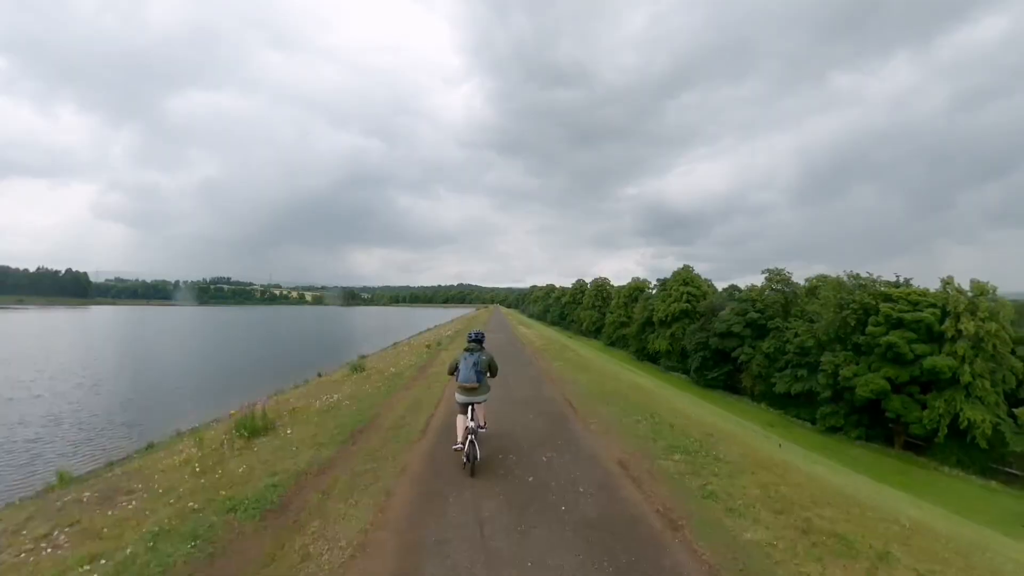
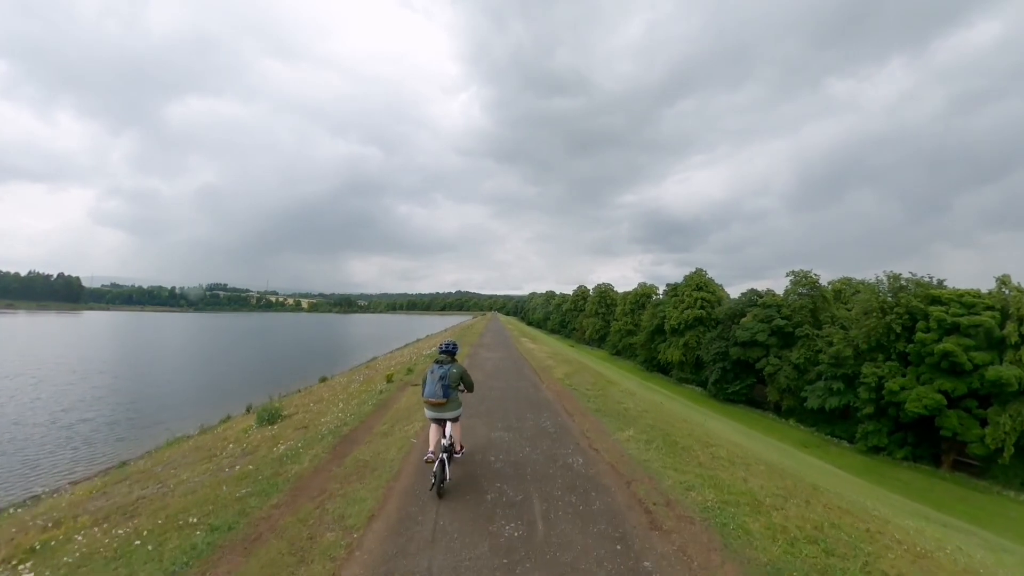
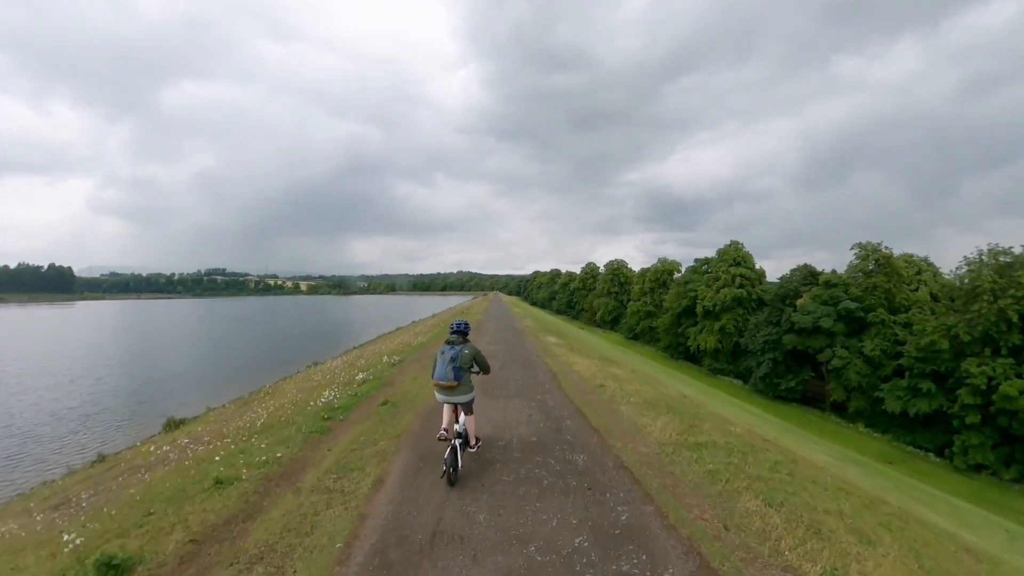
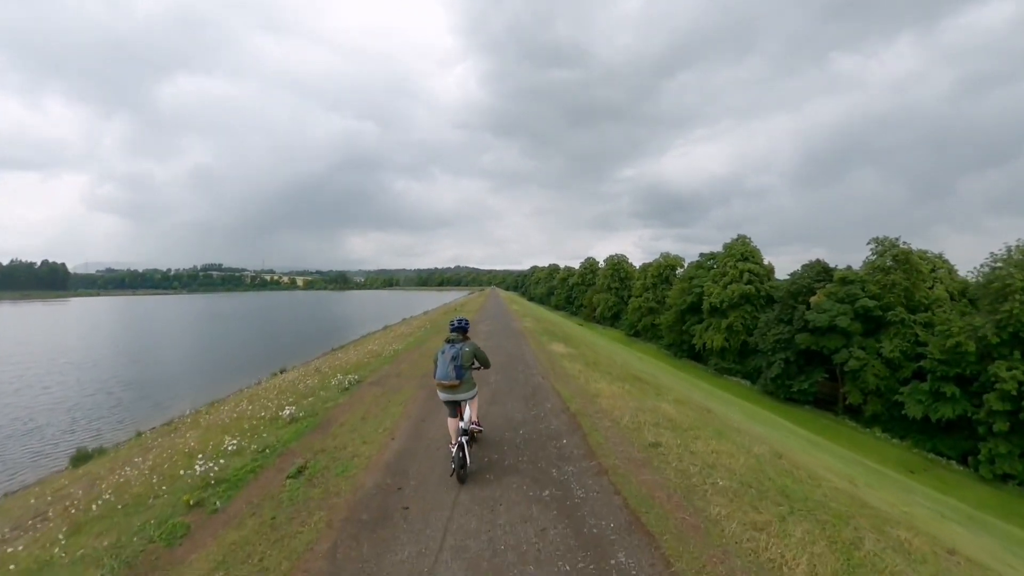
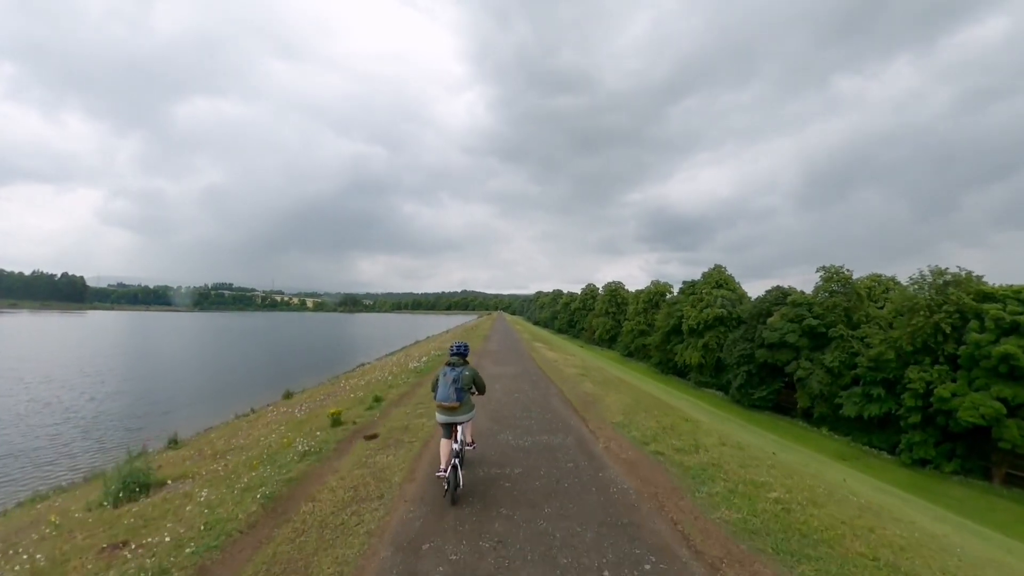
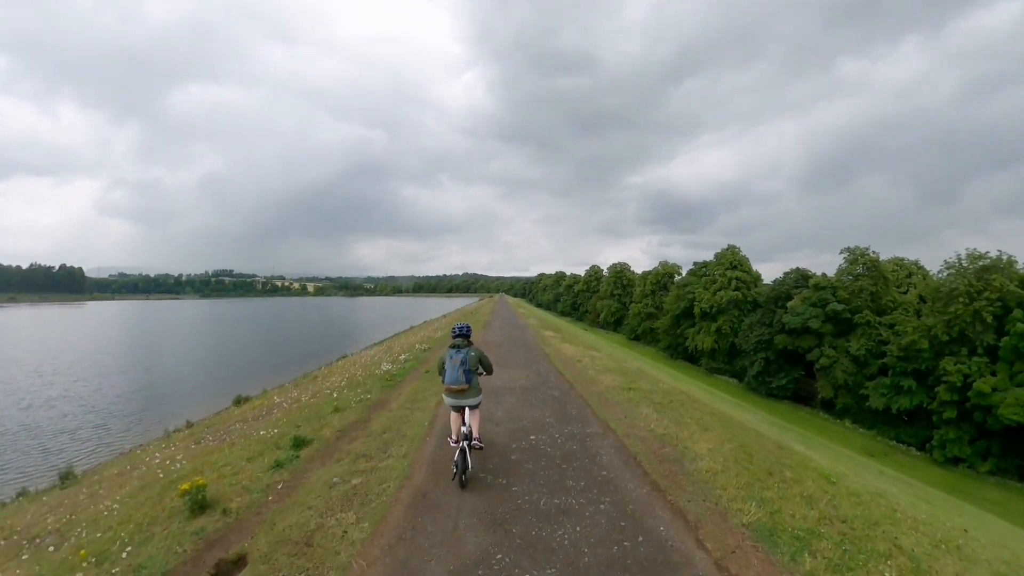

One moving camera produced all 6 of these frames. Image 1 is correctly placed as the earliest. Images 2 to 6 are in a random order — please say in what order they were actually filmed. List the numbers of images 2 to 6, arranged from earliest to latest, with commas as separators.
2, 5, 6, 3, 4
